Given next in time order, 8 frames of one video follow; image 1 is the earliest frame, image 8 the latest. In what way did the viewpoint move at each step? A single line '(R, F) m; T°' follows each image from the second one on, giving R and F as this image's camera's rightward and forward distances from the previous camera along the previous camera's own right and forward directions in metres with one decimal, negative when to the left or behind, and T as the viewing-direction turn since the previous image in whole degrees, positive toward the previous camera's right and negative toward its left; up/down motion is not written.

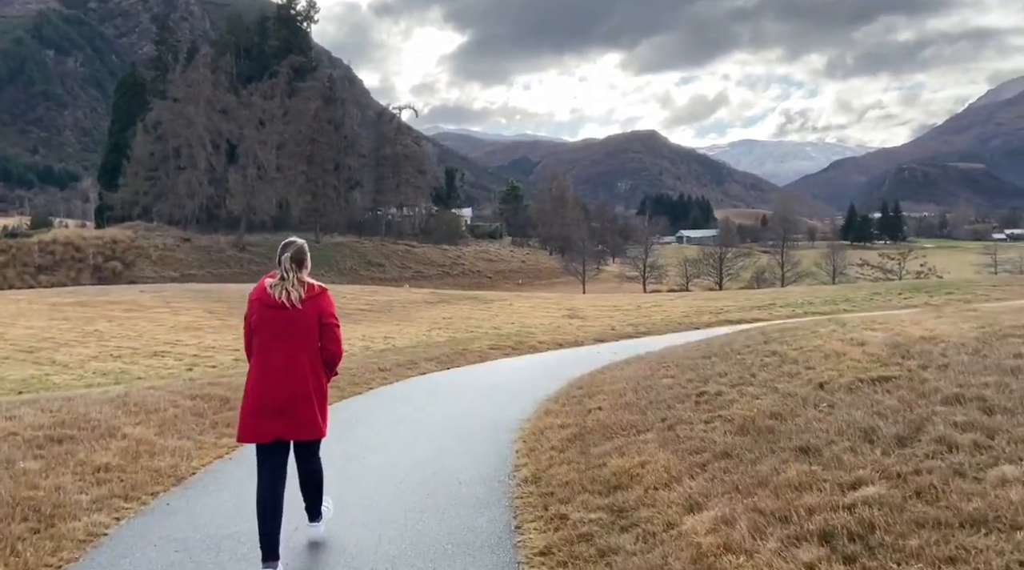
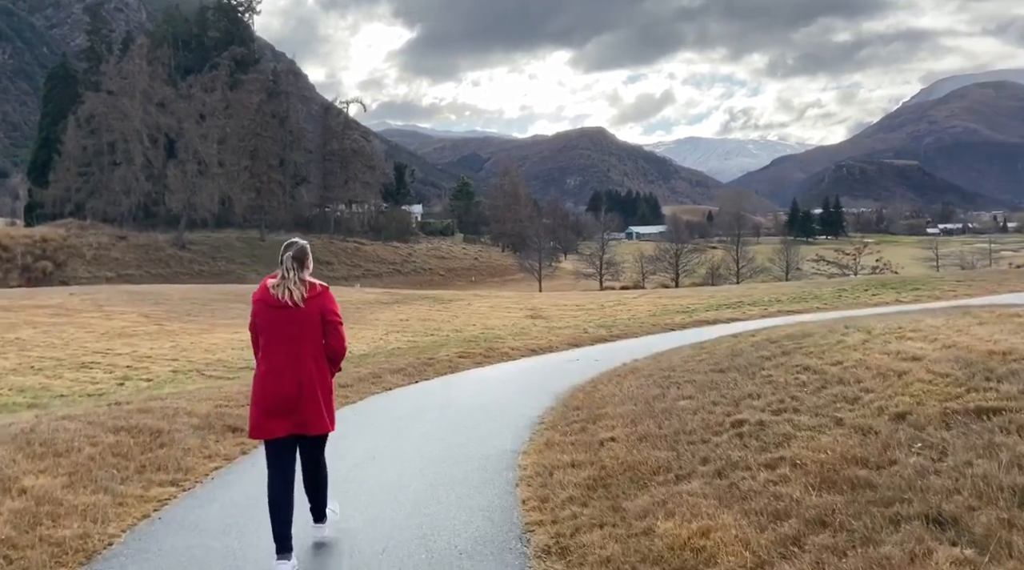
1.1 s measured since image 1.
(-0.4, +1.5) m; +4°
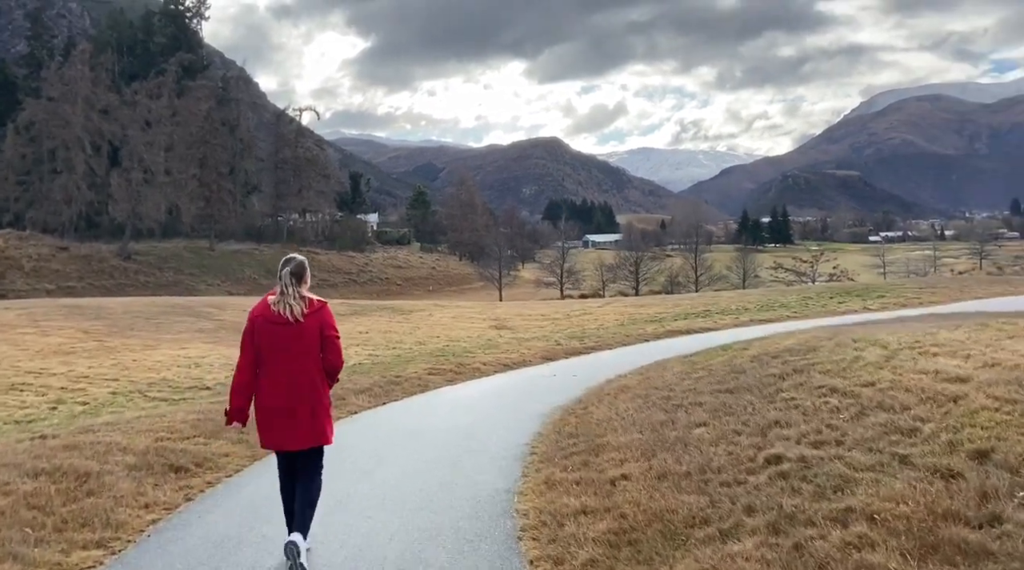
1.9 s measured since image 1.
(-0.3, +1.1) m; +3°
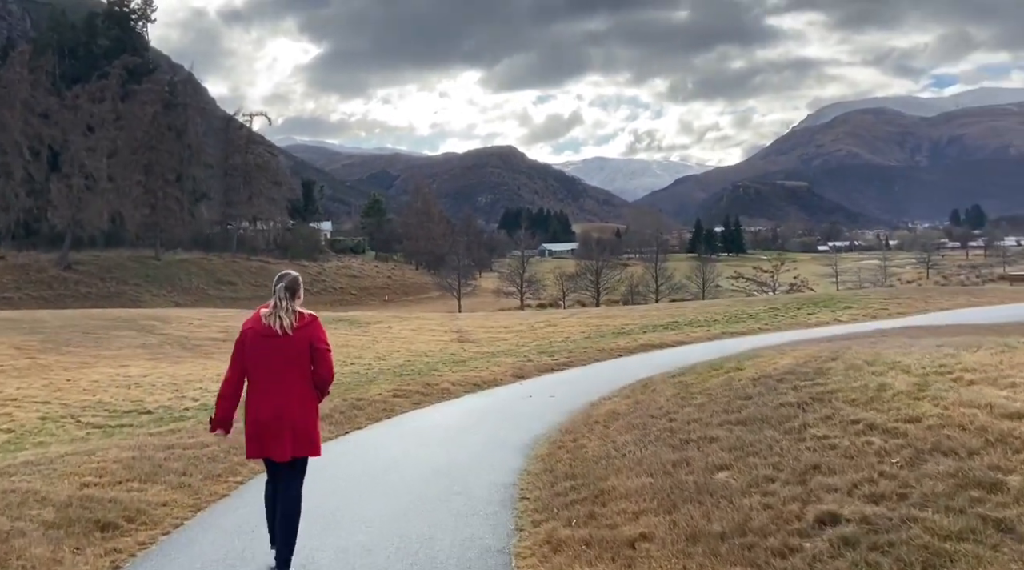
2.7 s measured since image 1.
(-0.3, +1.1) m; +3°
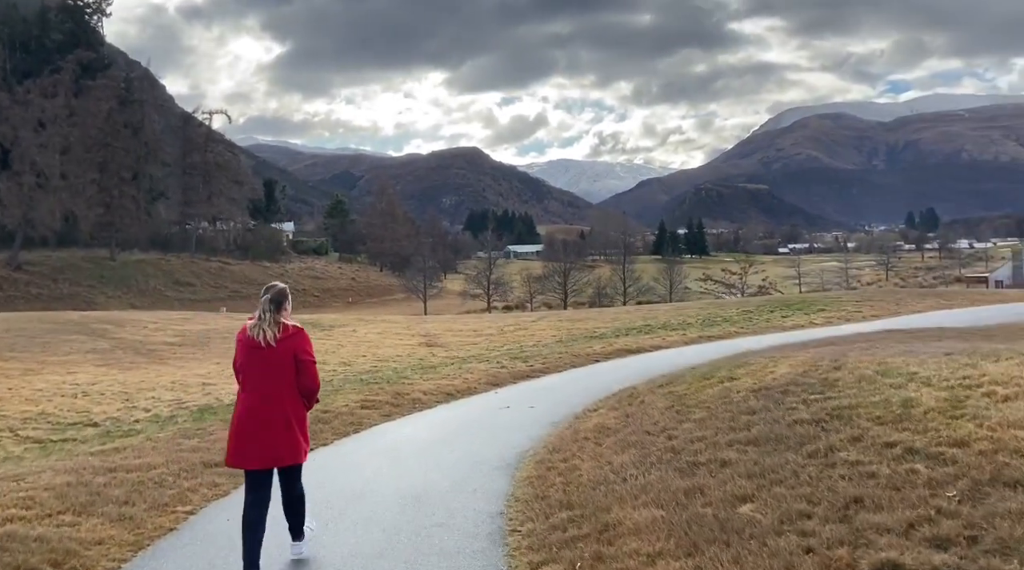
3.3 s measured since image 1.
(-0.2, +0.9) m; +2°
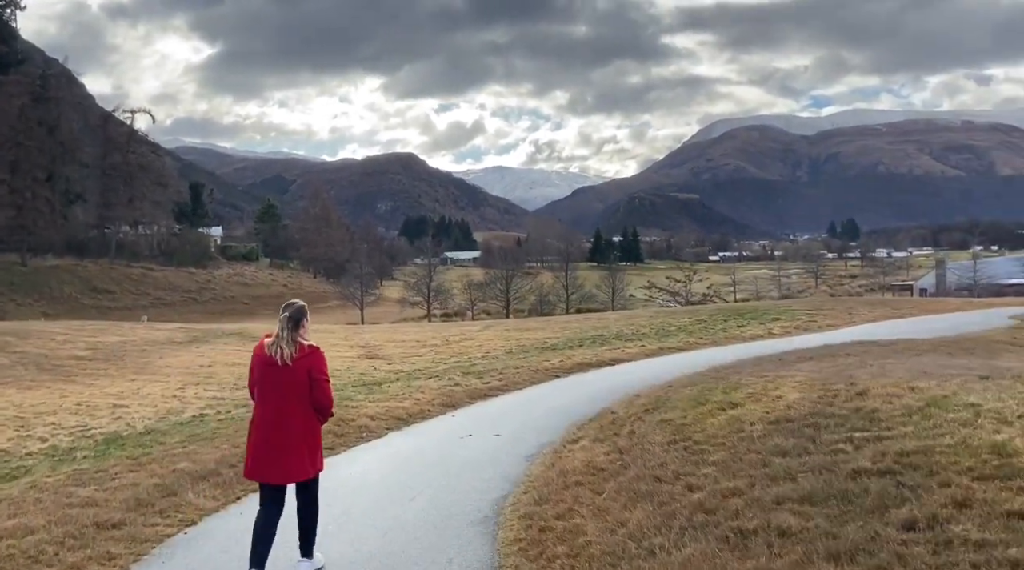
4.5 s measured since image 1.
(-0.4, +1.7) m; +4°
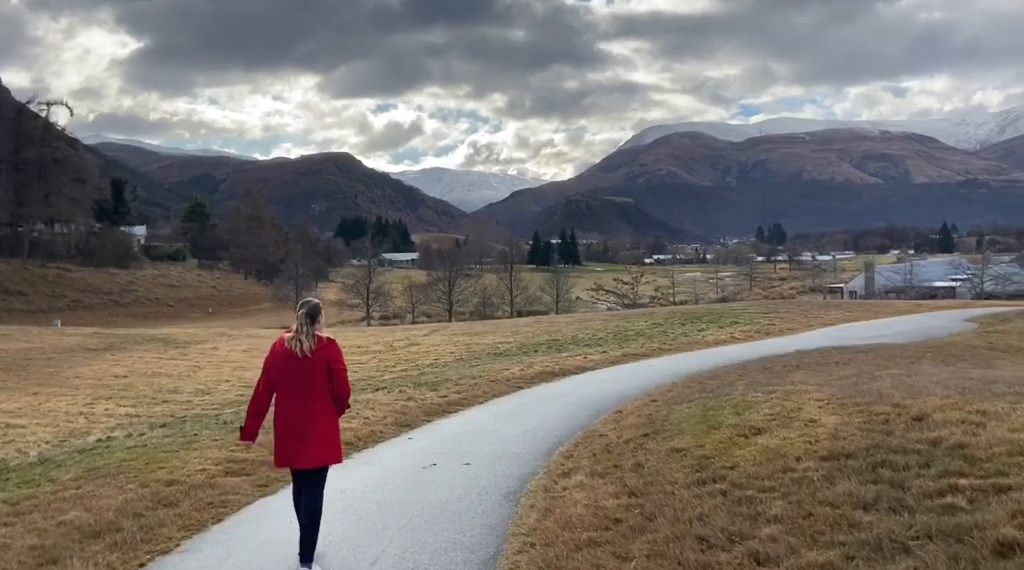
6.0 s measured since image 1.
(-0.4, +1.8) m; +4°
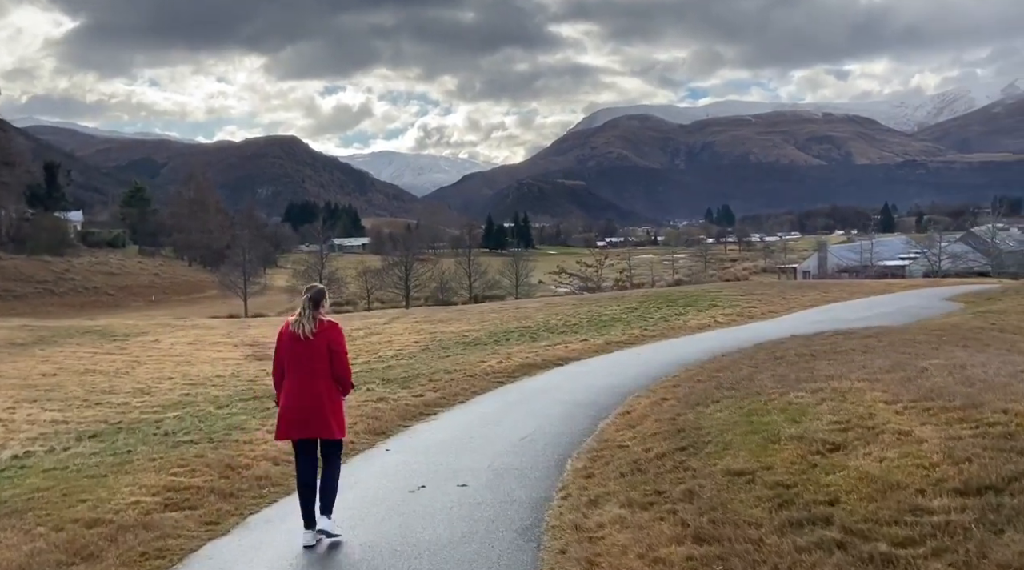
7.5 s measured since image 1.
(-0.5, +1.8) m; +3°
